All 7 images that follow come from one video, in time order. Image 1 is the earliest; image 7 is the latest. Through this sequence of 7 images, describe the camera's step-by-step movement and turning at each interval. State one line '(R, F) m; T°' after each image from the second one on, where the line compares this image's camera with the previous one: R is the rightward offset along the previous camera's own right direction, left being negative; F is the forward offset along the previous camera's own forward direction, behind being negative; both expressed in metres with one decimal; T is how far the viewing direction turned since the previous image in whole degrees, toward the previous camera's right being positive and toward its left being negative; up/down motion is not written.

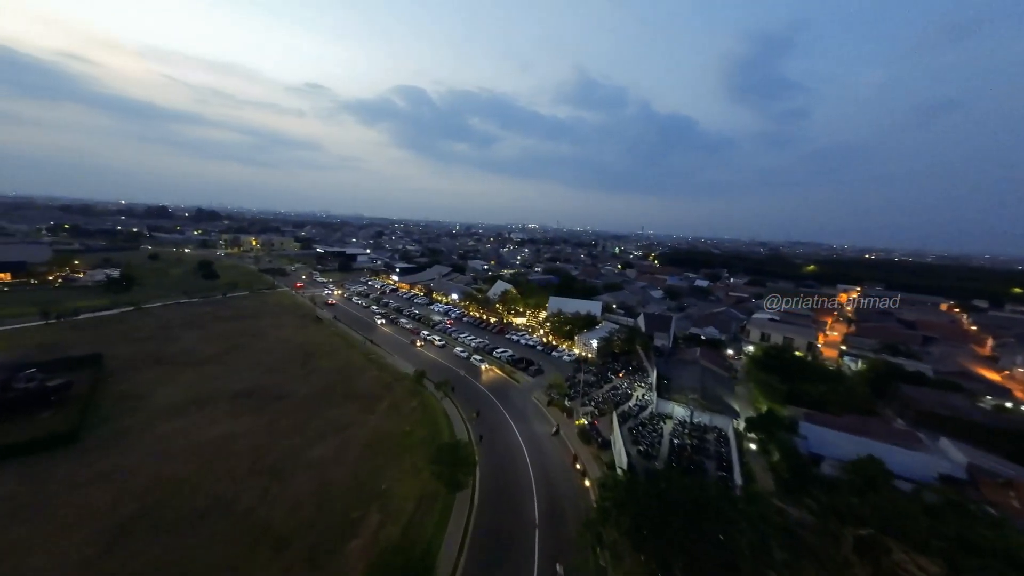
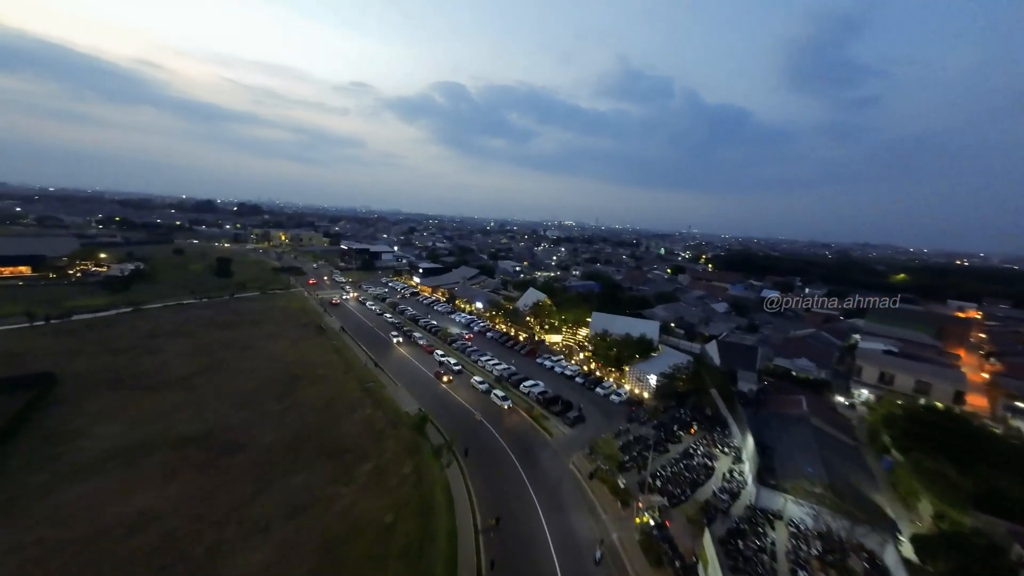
(0.0, +5.0) m; -5°
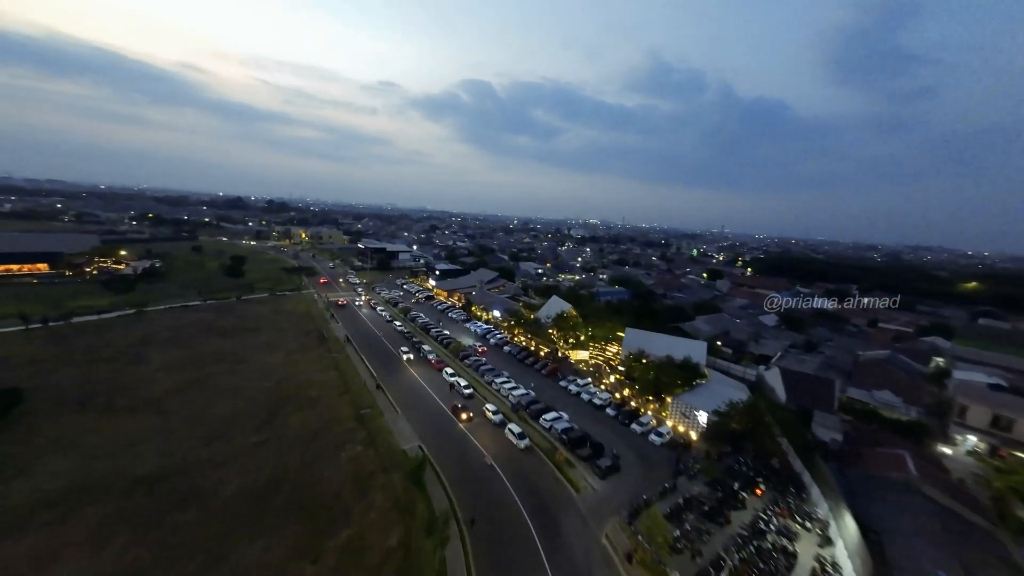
(+0.1, +2.8) m; -3°
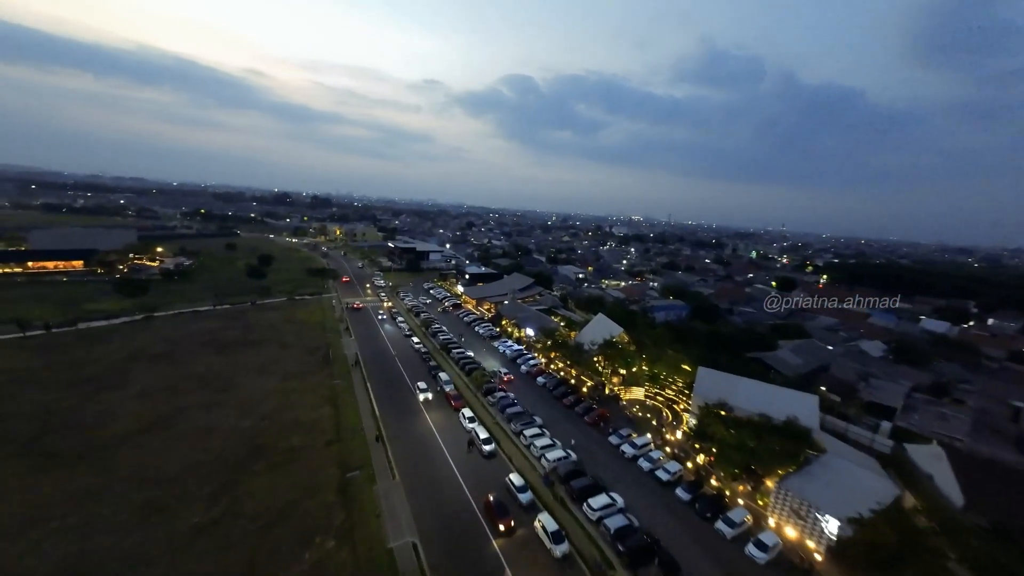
(0.0, +4.1) m; -6°
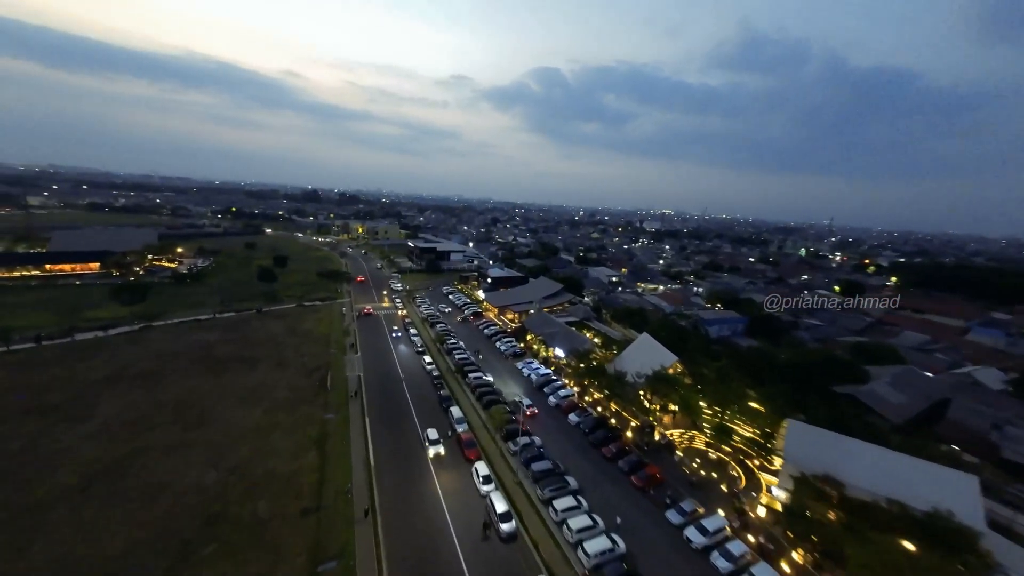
(-0.1, +3.3) m; -4°
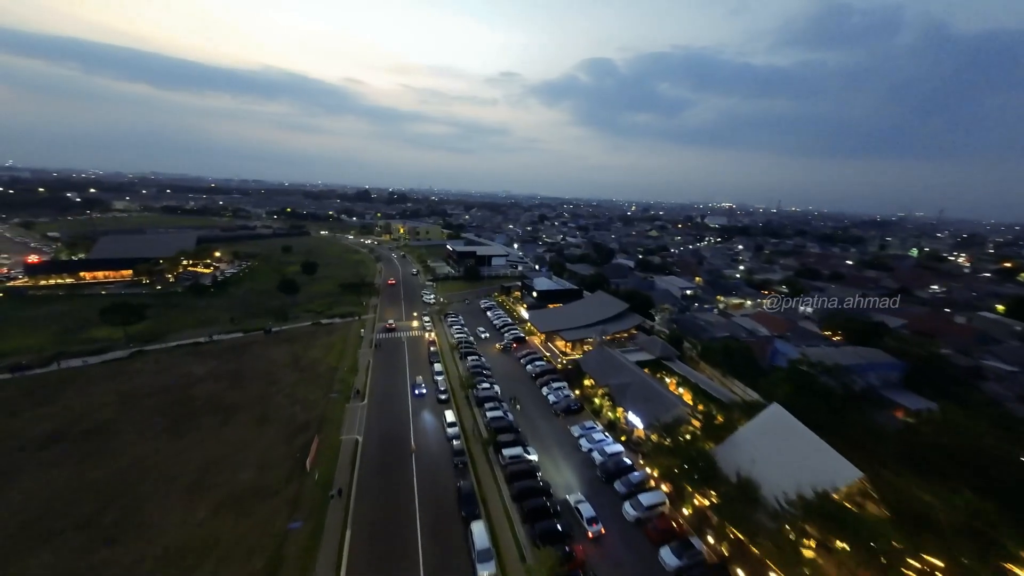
(-0.3, +5.5) m; -7°
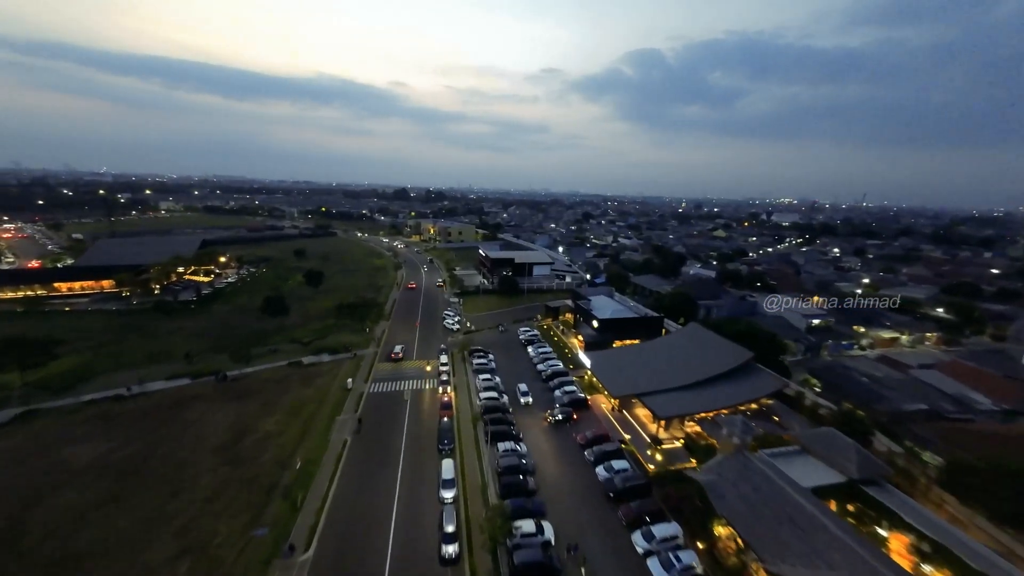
(-0.7, +7.8) m; -6°
